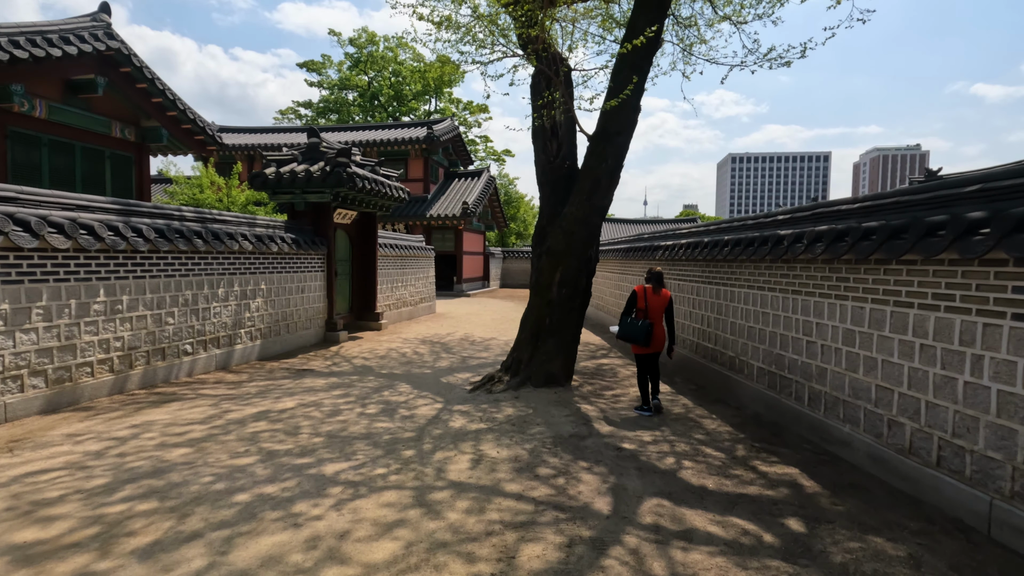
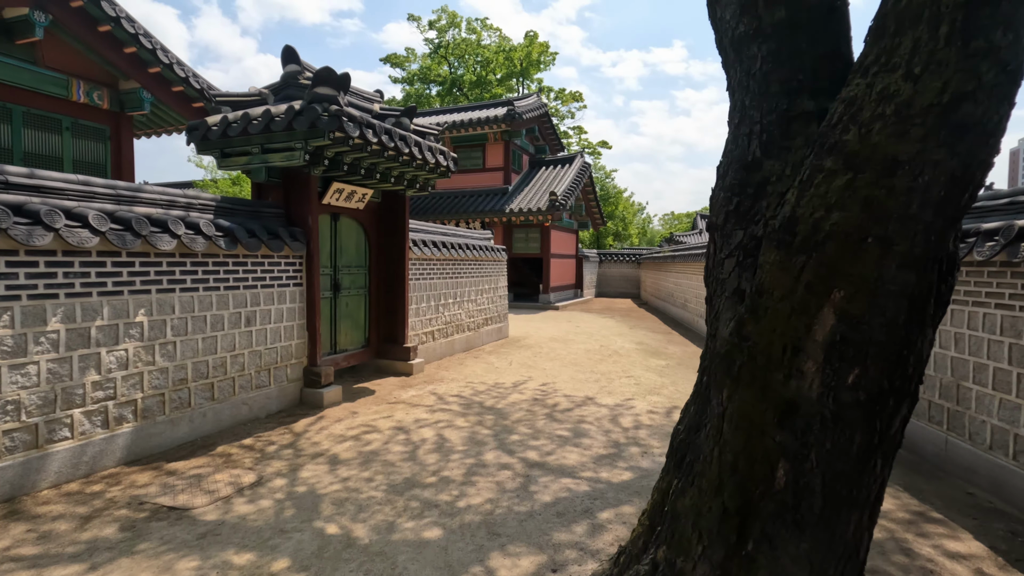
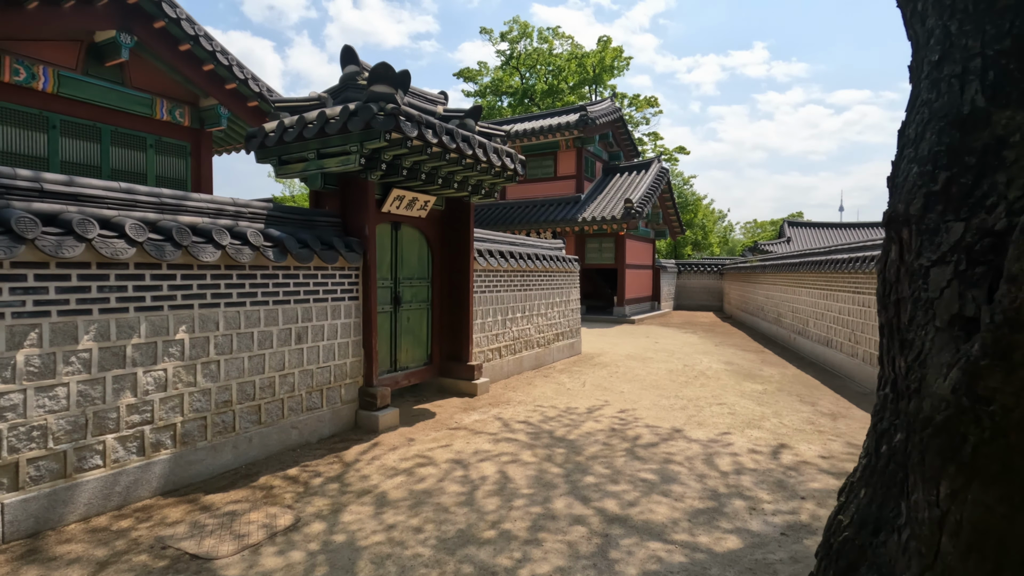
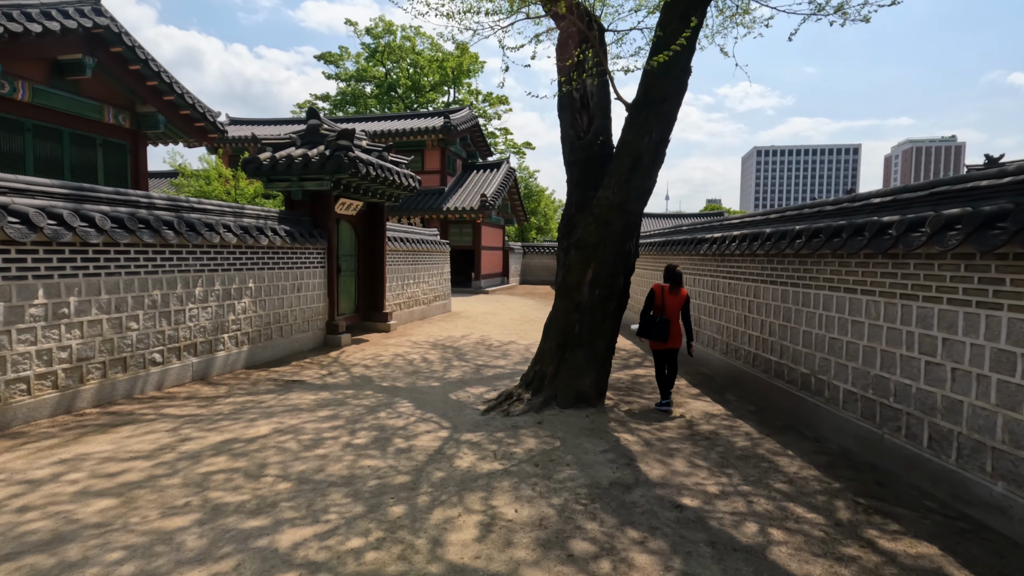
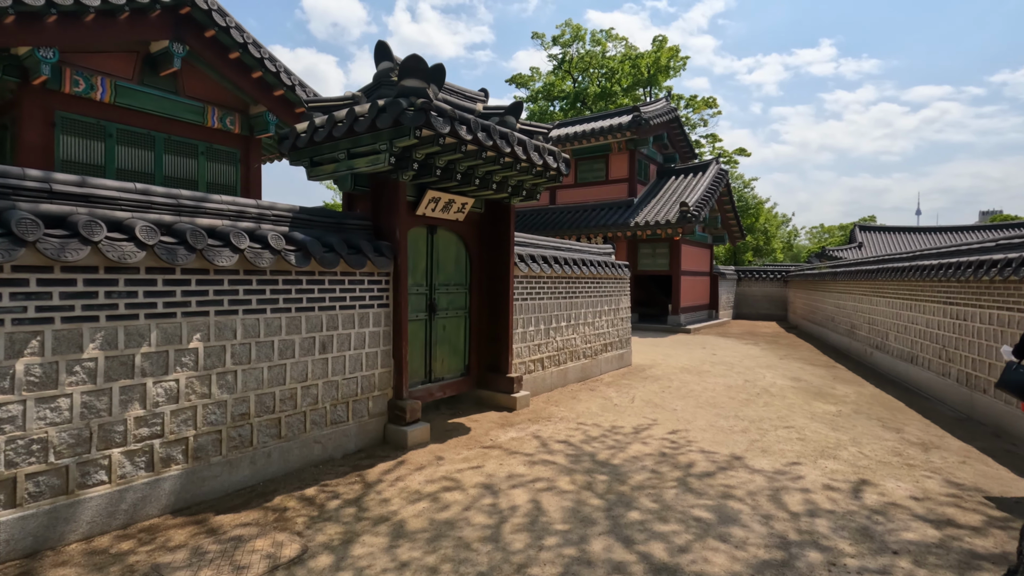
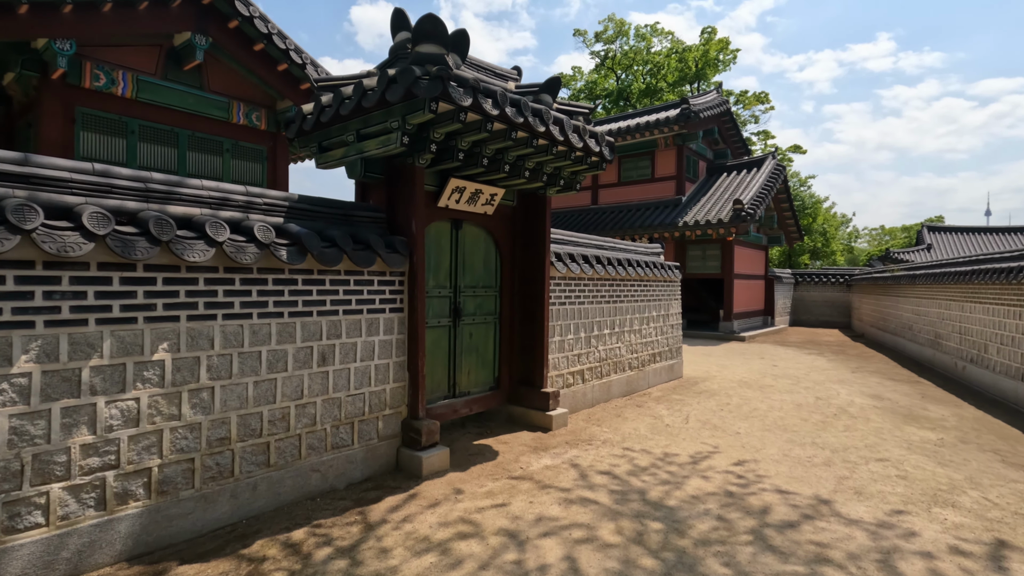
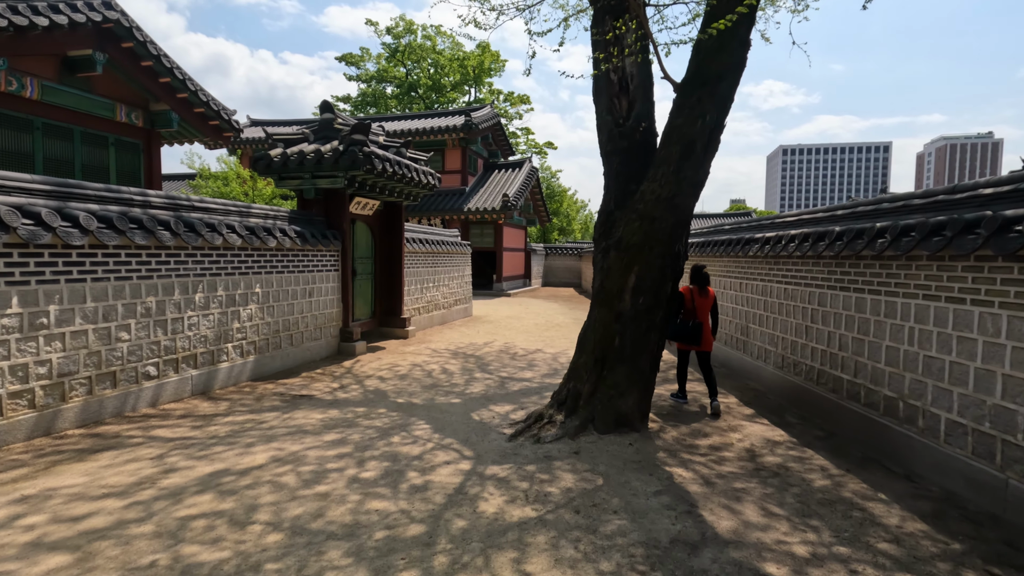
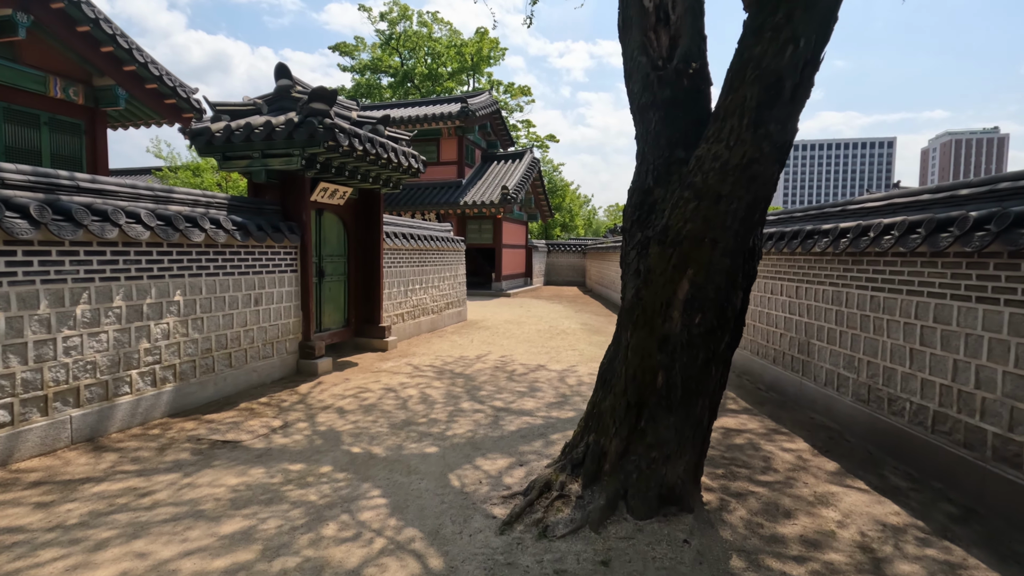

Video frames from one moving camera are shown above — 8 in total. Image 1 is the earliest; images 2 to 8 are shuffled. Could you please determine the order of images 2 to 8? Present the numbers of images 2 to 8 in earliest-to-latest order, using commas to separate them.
4, 7, 8, 2, 3, 5, 6
